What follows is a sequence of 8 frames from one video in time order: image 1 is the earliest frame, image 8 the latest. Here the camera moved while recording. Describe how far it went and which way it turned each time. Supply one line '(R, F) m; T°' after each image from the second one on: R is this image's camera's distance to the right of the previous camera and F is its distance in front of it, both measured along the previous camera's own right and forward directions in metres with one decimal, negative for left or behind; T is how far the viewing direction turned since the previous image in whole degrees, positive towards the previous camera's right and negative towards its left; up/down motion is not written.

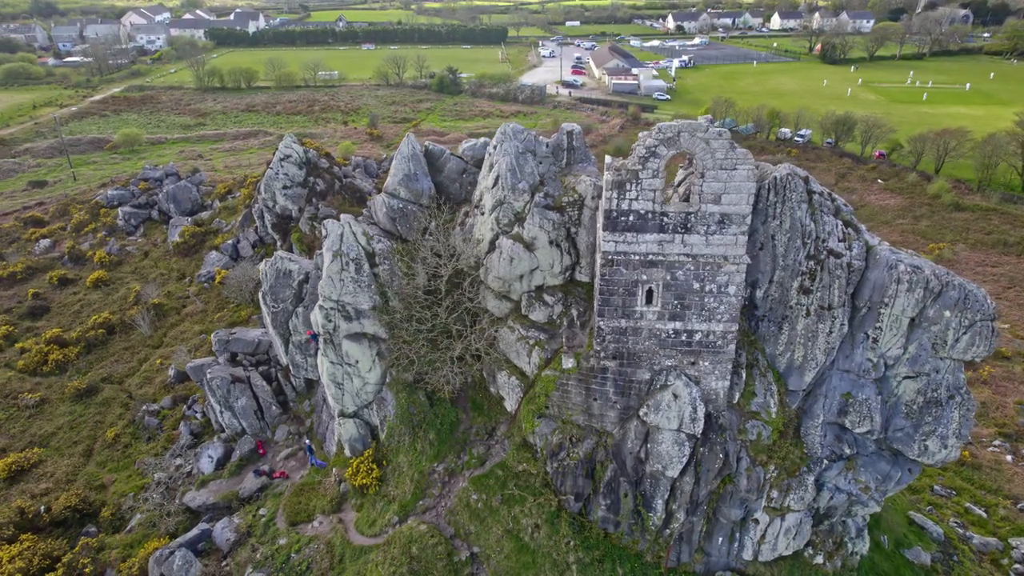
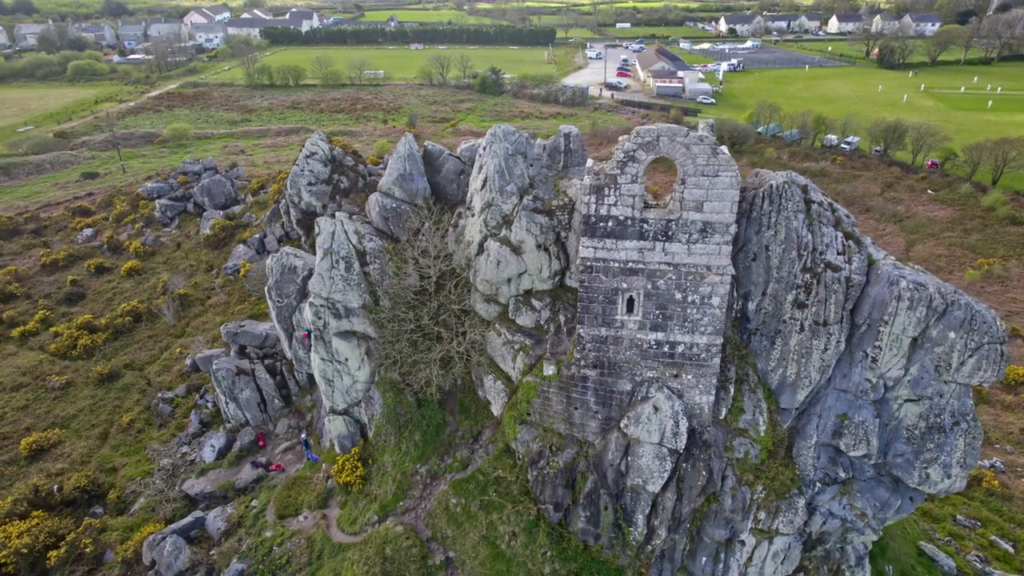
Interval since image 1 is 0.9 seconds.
(+1.3, +0.2) m; -4°
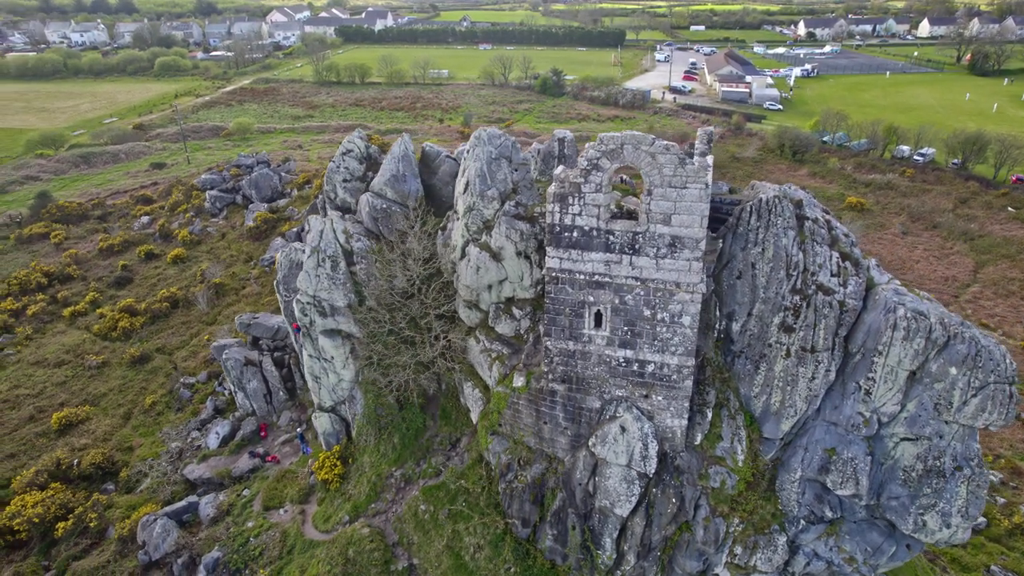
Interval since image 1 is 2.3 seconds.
(+1.9, +0.4) m; -6°
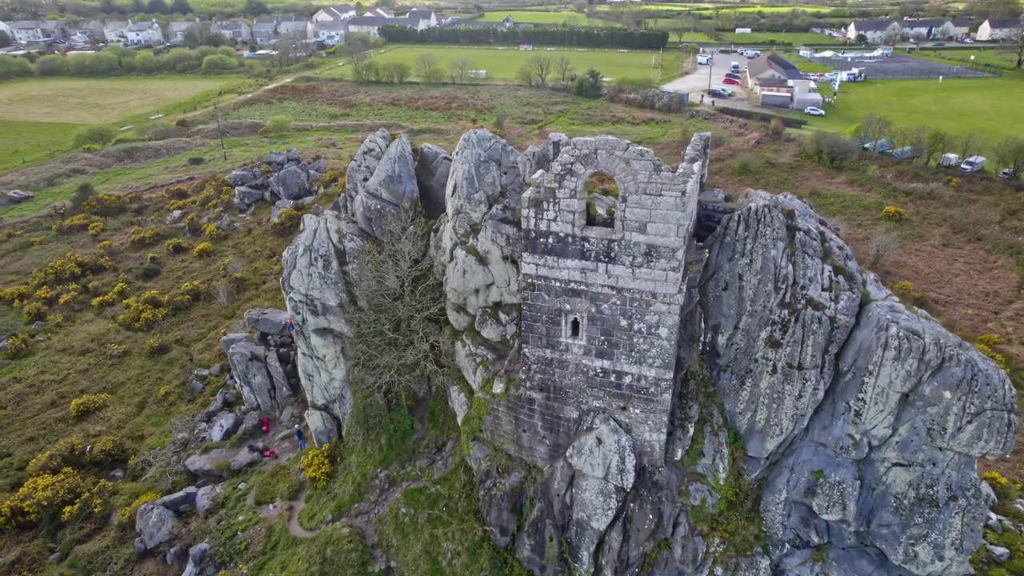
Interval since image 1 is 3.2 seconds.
(+1.1, +0.2) m; -3°
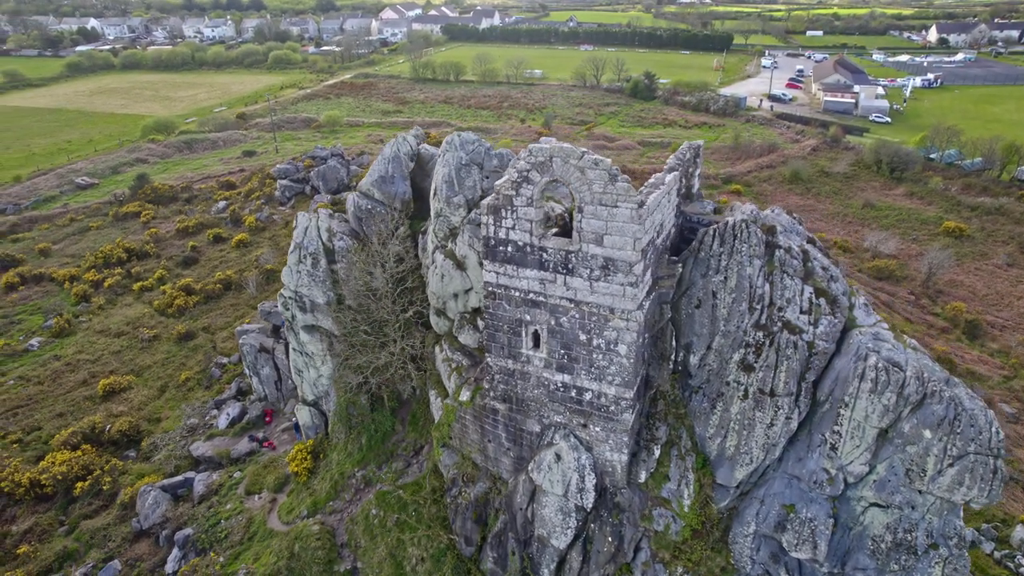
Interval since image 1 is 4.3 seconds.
(+1.7, +0.4) m; -5°
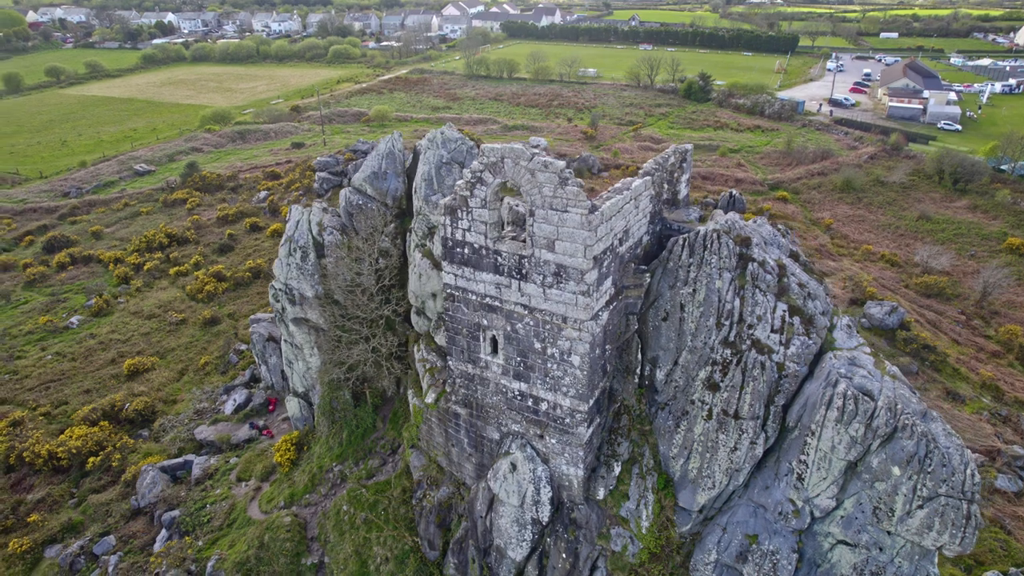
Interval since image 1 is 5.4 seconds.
(+1.6, +0.4) m; -5°
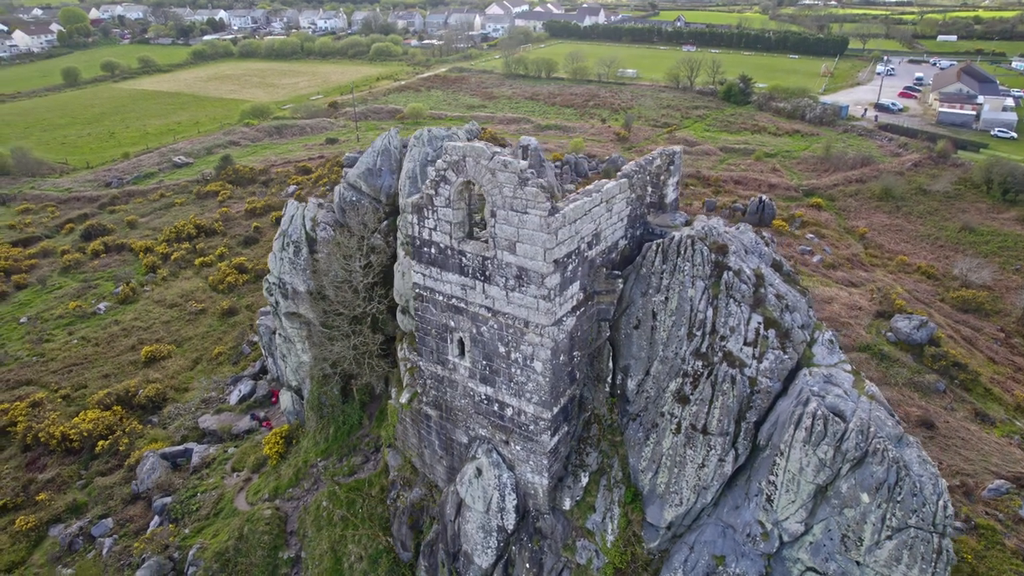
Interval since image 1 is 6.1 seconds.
(+1.2, +0.3) m; -3°
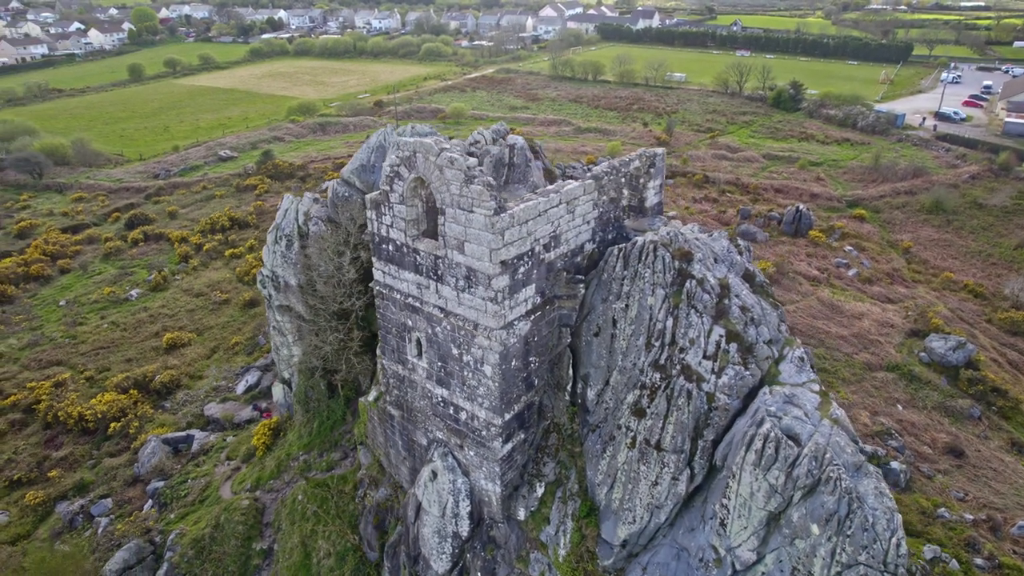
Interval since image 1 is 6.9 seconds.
(+1.4, +0.4) m; -4°
